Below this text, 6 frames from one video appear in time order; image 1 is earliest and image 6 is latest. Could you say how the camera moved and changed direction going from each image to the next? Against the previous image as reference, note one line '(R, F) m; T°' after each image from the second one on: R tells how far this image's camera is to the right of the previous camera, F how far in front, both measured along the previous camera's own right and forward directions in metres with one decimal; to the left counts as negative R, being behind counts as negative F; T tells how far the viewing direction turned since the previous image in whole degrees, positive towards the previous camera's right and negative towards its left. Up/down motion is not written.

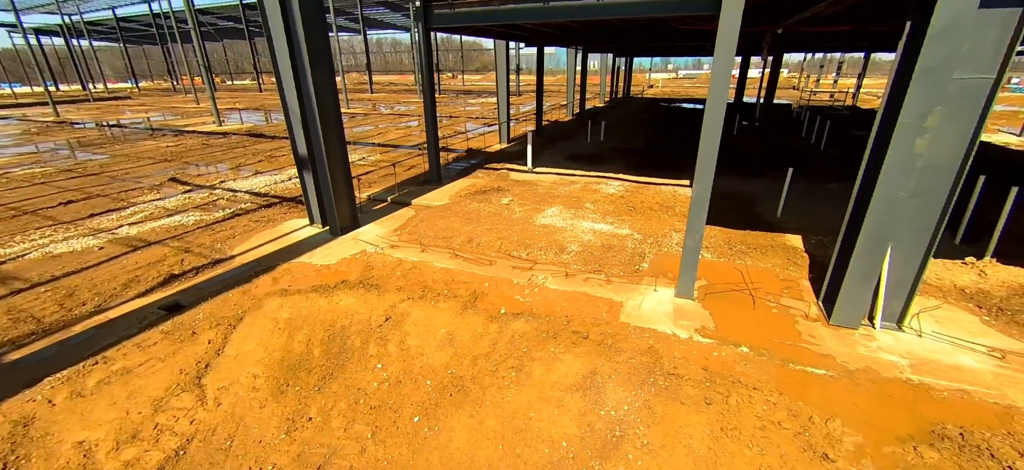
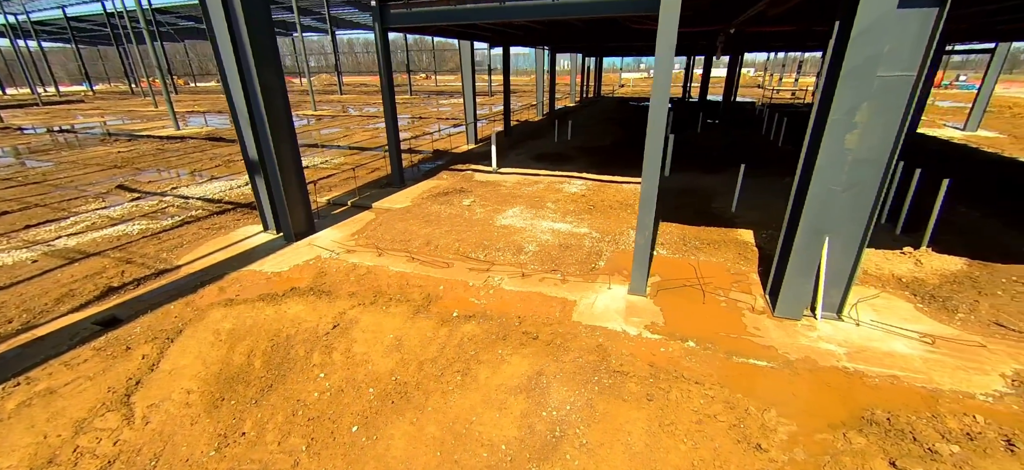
(+0.4, 0.0) m; +3°
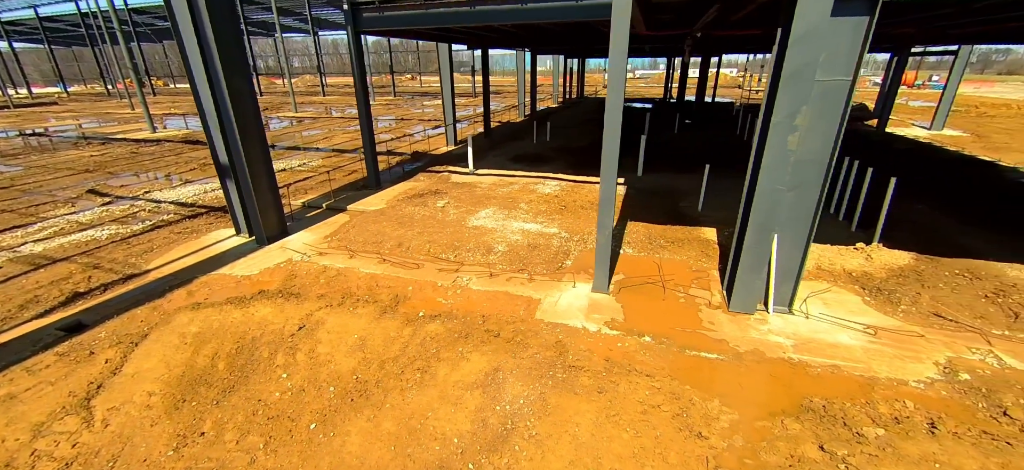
(+0.3, -0.1) m; +1°
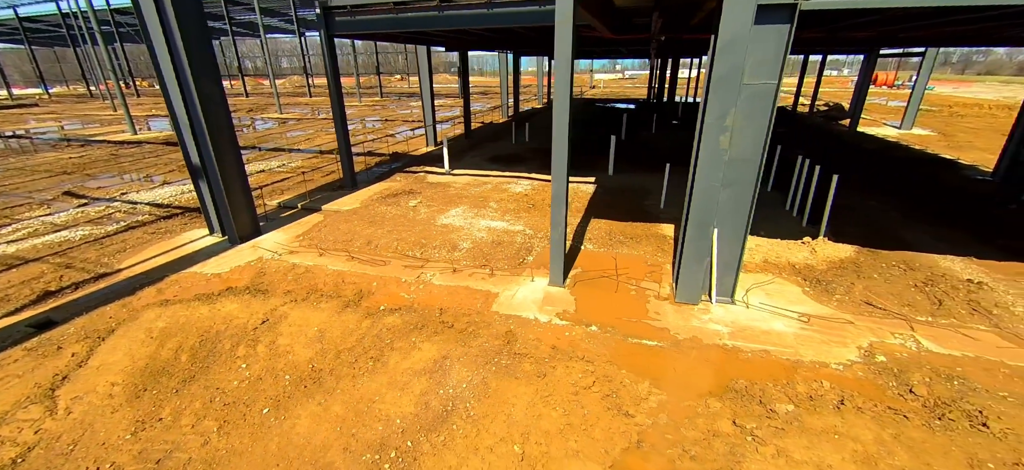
(+0.5, -0.2) m; +1°
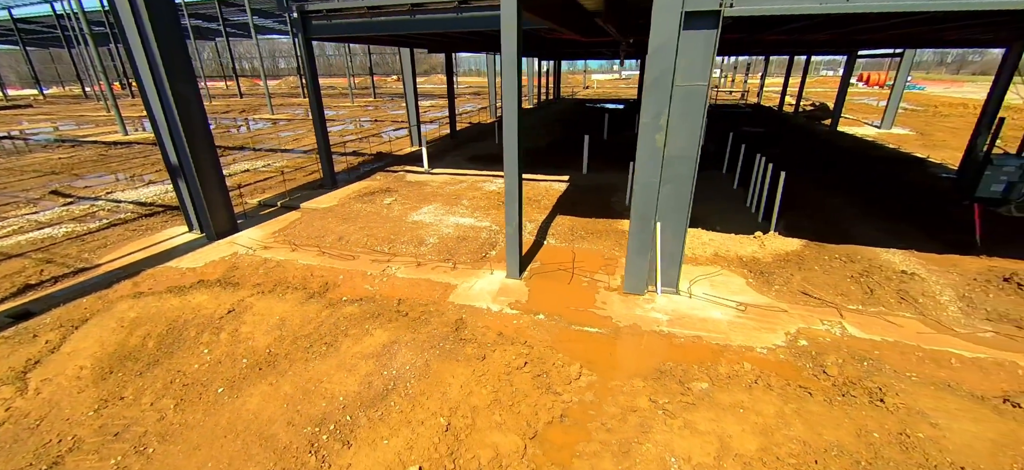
(+0.6, -0.3) m; 0°
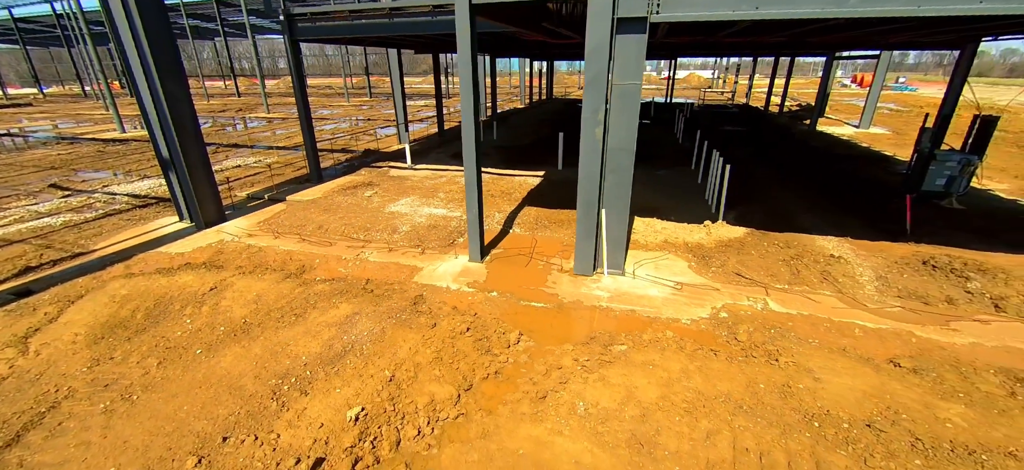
(+0.6, -0.5) m; 0°
